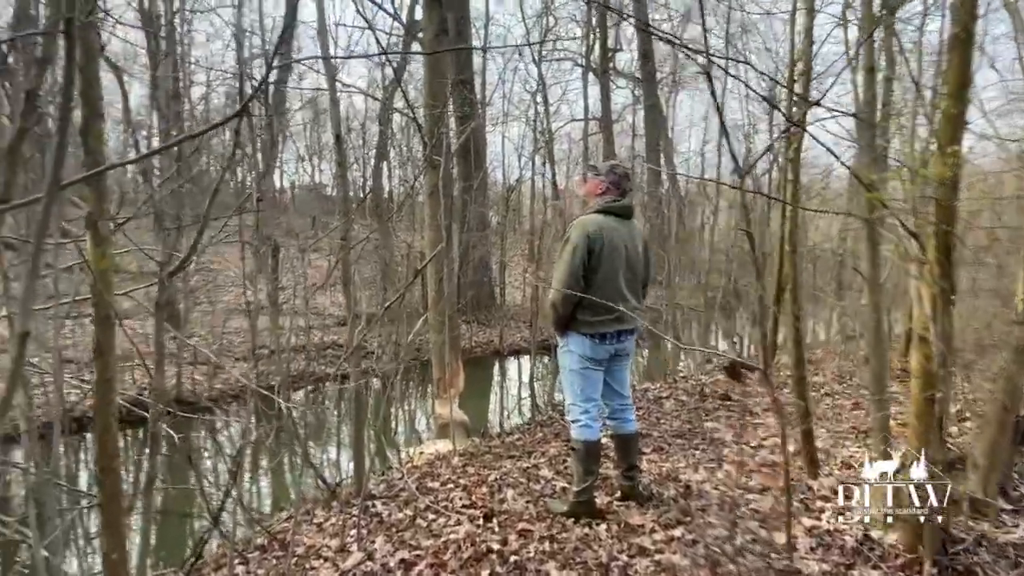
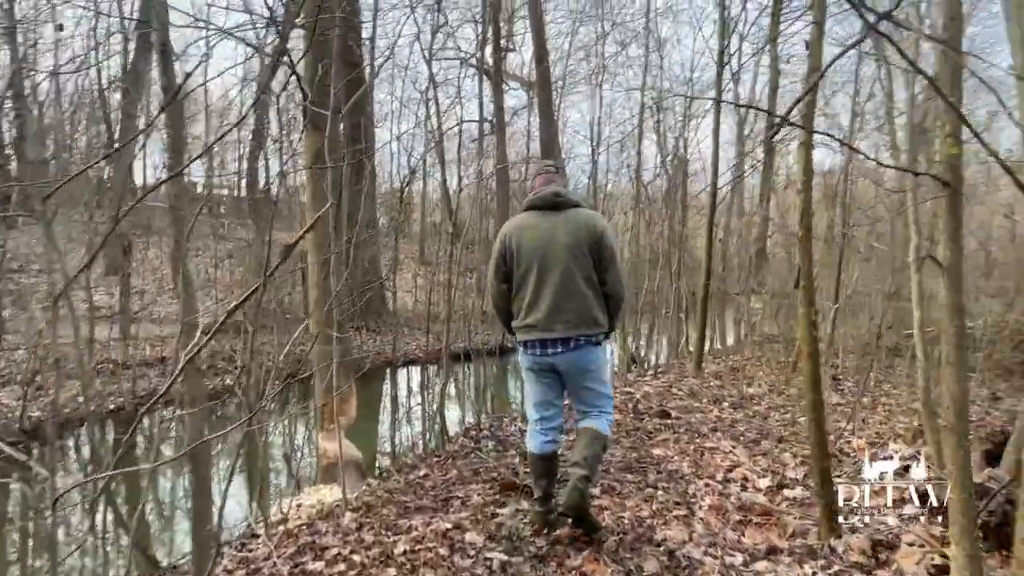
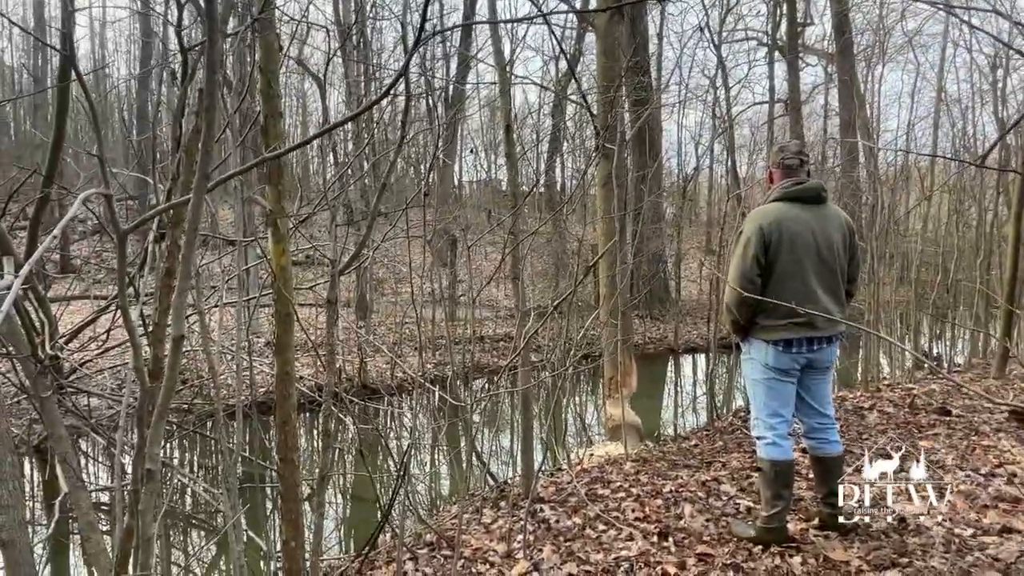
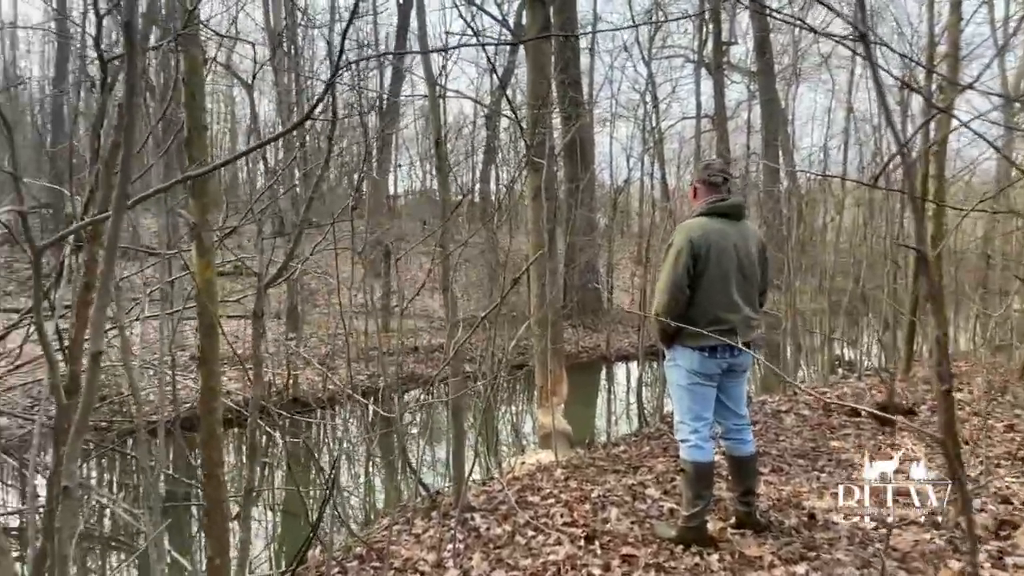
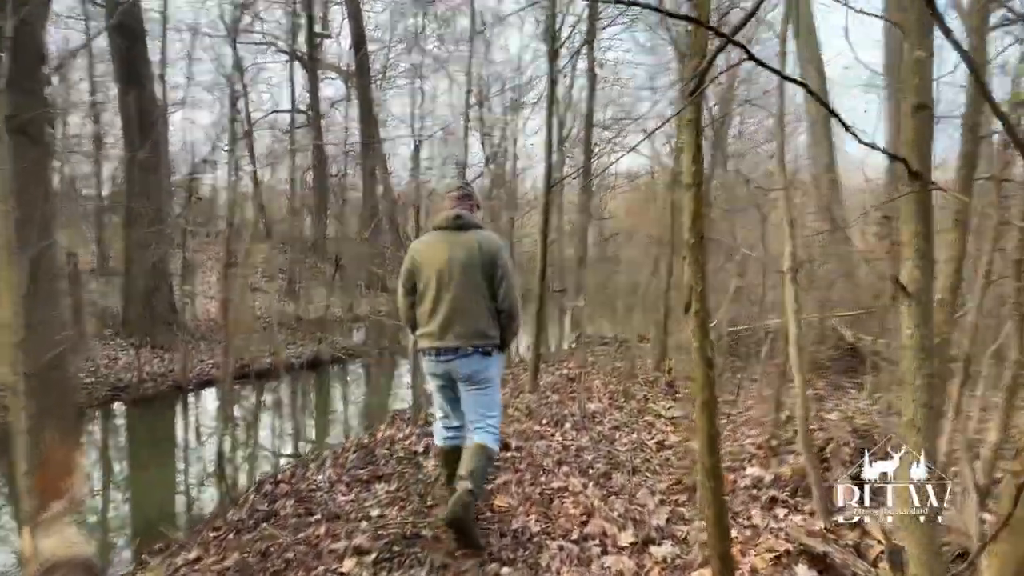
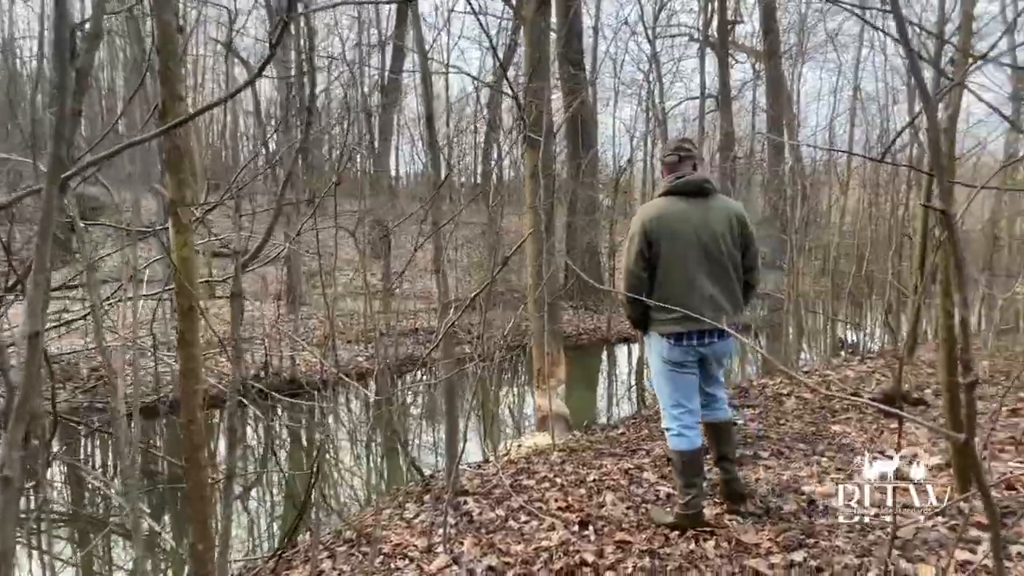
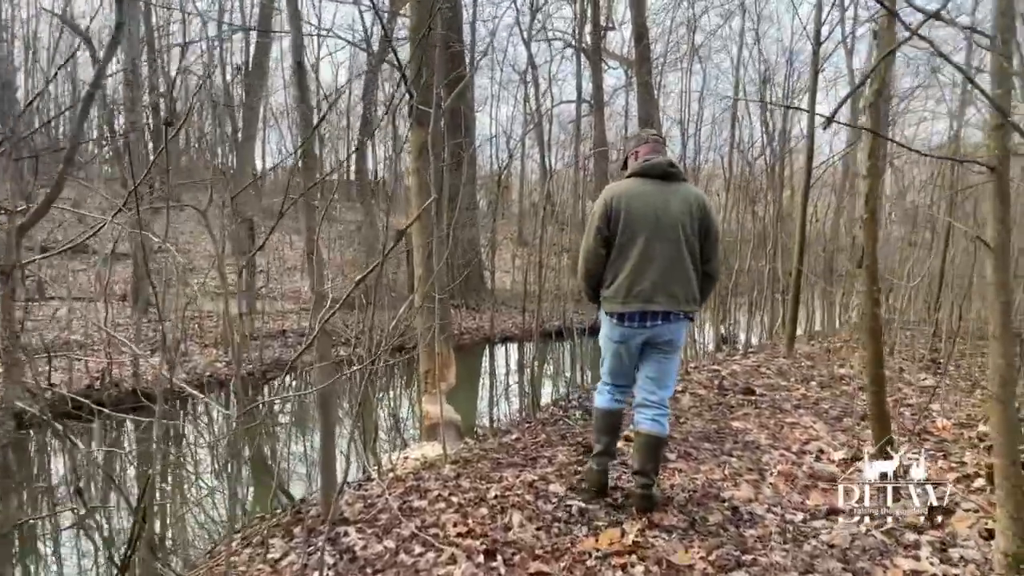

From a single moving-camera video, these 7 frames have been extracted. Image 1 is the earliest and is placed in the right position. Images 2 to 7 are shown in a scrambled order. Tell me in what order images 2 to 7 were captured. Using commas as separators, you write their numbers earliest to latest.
4, 3, 6, 7, 2, 5
